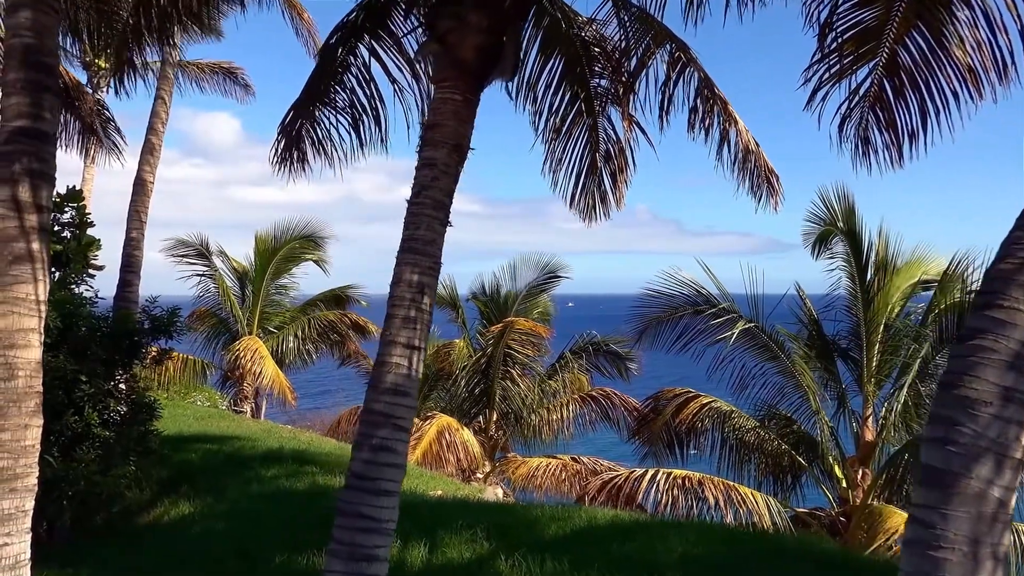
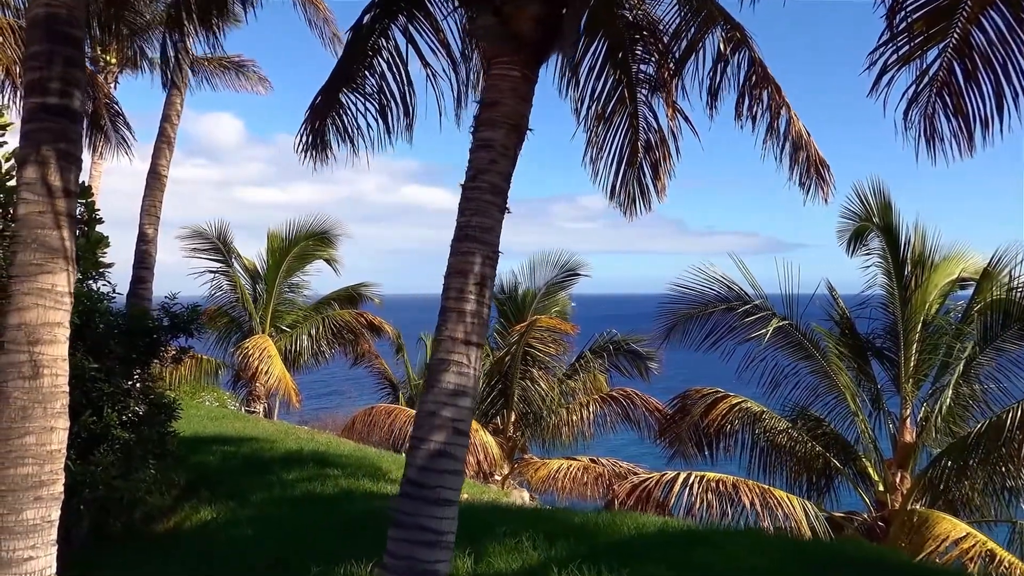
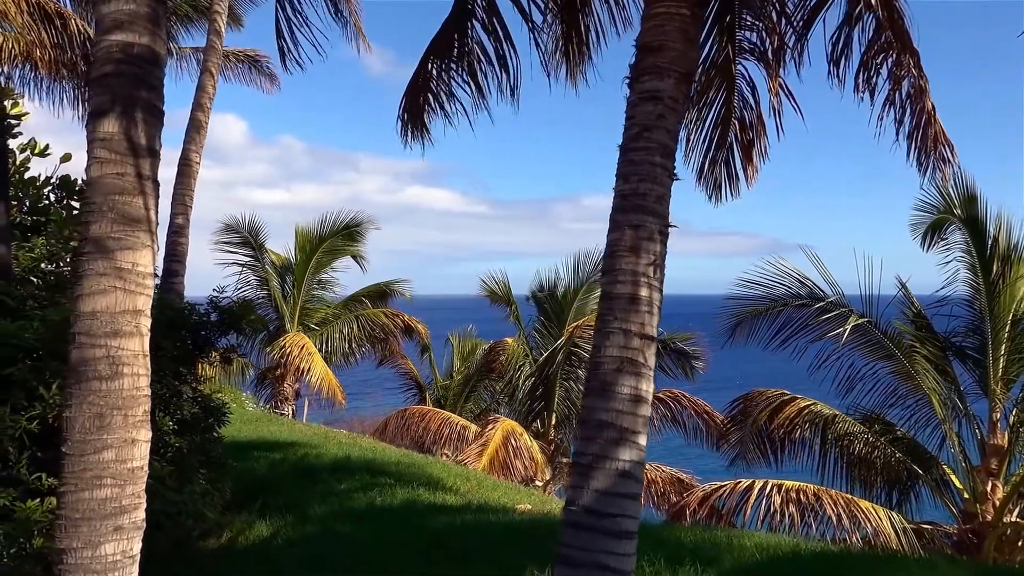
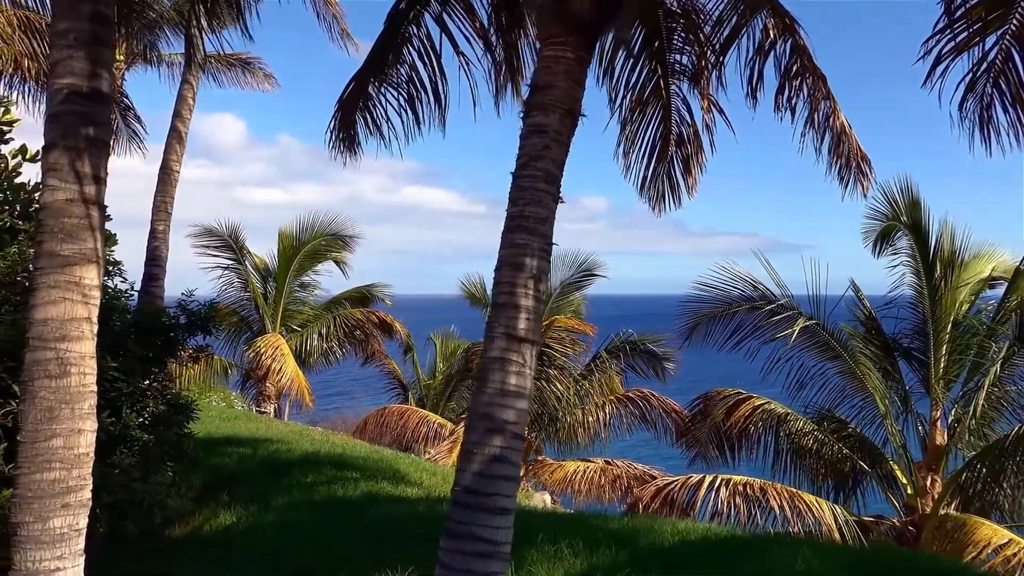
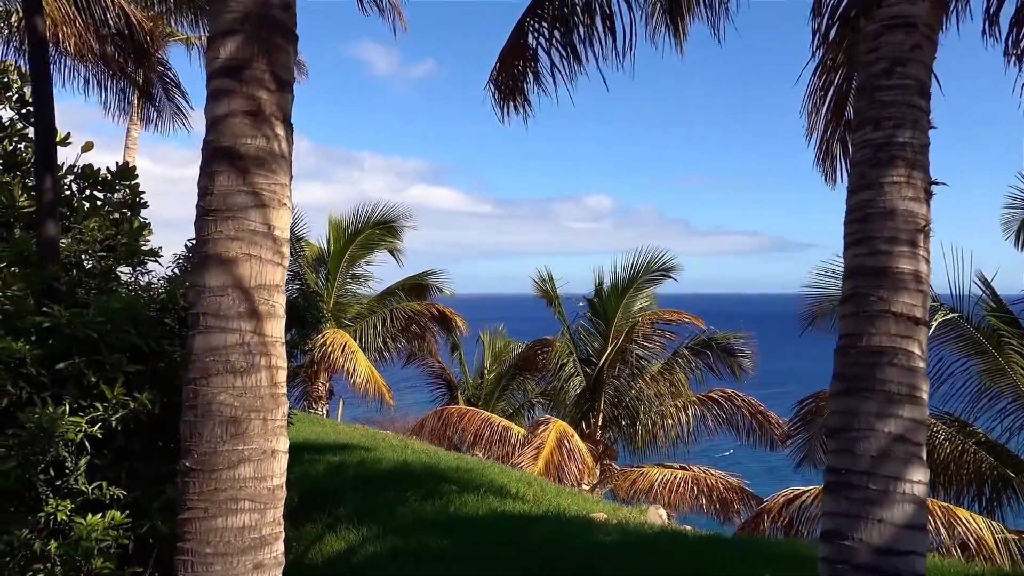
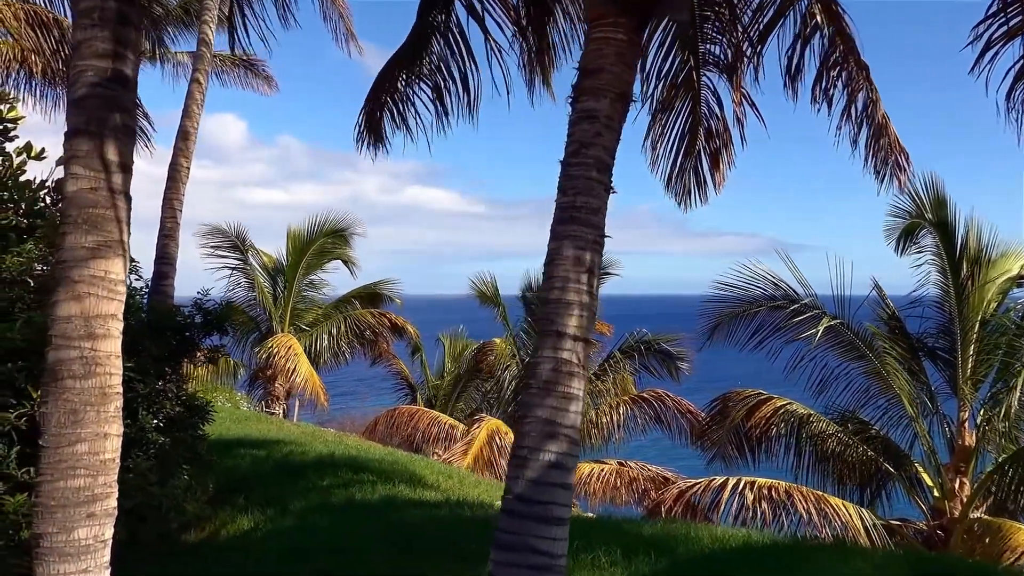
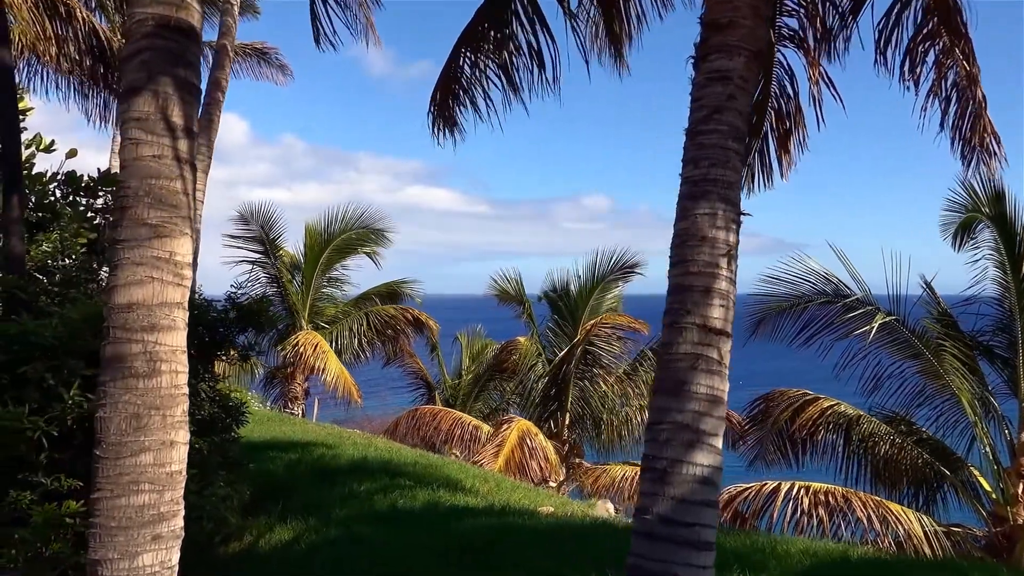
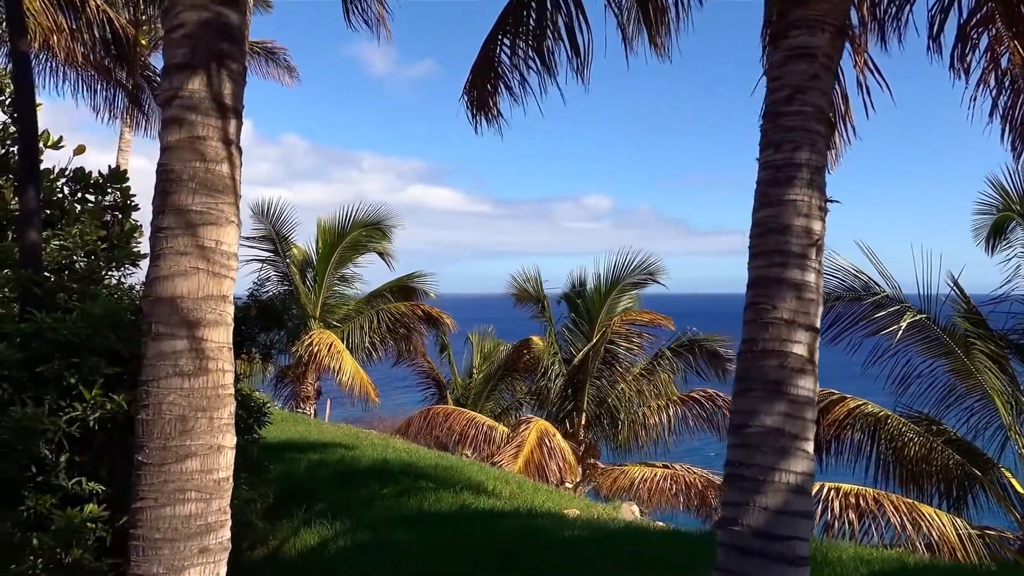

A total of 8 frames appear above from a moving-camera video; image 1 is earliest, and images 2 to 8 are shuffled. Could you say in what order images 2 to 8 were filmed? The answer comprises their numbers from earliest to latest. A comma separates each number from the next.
2, 4, 6, 3, 7, 8, 5
